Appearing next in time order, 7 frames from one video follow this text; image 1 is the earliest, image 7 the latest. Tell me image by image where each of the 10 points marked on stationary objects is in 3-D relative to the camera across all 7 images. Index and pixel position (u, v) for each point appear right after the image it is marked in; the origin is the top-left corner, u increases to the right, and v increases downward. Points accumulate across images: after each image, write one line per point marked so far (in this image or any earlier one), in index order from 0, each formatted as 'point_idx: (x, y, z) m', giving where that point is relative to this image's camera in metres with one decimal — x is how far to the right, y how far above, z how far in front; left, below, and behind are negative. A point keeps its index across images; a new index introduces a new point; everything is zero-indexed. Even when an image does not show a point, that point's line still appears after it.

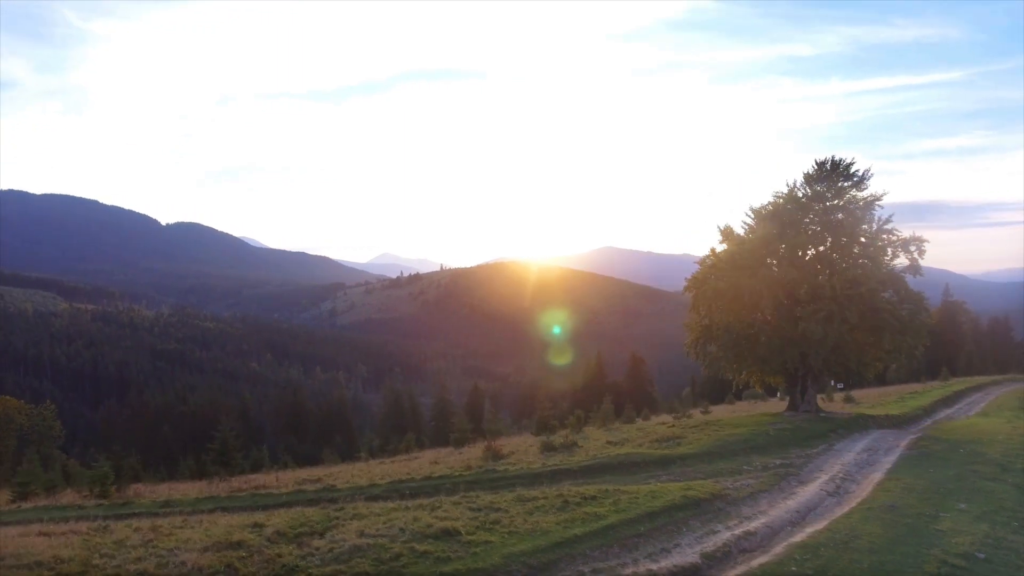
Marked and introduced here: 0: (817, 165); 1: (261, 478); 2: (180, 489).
0: (+6.2, +2.4, +14.9) m
1: (-5.0, -3.8, +14.6) m
2: (-6.0, -3.7, +13.4) m
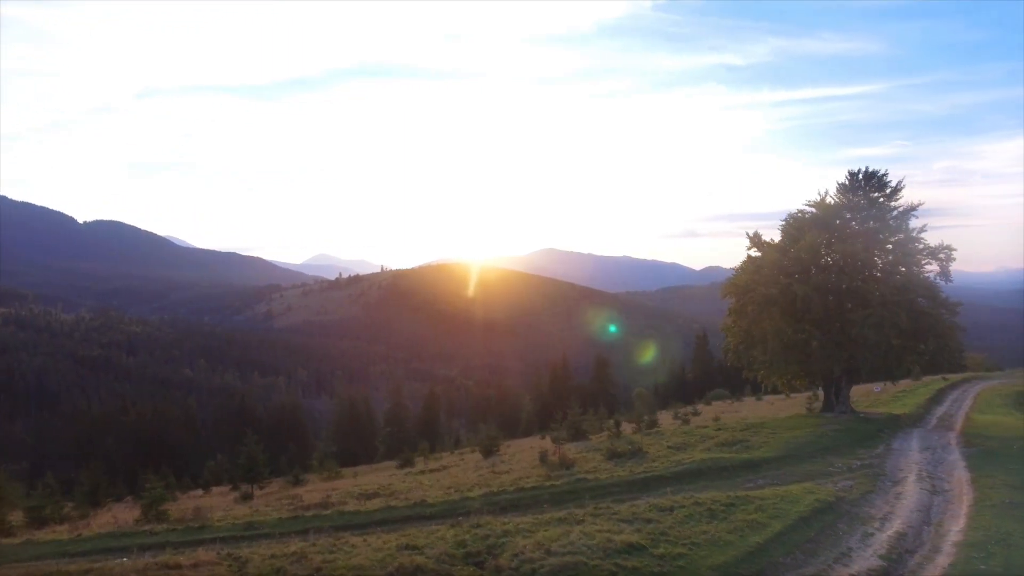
0: (+7.1, +2.3, +15.4) m
1: (-4.0, -3.9, +14.1) m
2: (-4.9, -3.8, +12.7) m
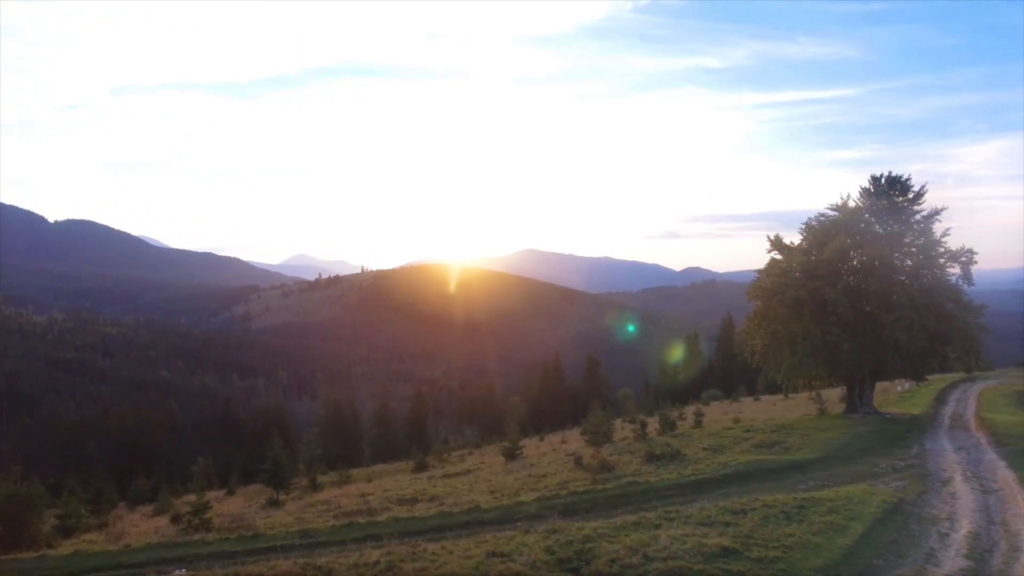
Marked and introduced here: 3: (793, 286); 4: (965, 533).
0: (+7.6, +2.2, +15.7) m
1: (-3.4, -4.0, +13.9) m
2: (-4.3, -3.8, +12.6) m
3: (+5.8, 0.0, +15.2) m
4: (+4.8, -2.6, +7.9) m
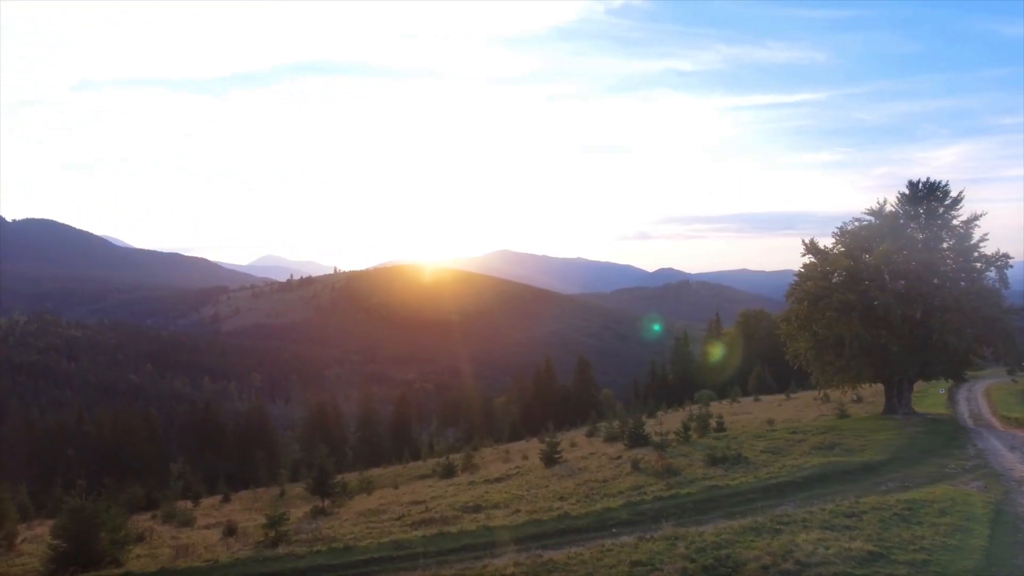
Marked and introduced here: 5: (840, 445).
0: (+8.6, +2.2, +16.0) m
1: (-2.3, -4.1, +13.7) m
2: (-3.1, -3.9, +12.3) m
3: (+6.8, 0.0, +15.4) m
4: (+6.1, -2.7, +8.1) m
5: (+5.7, -2.8, +13.0) m
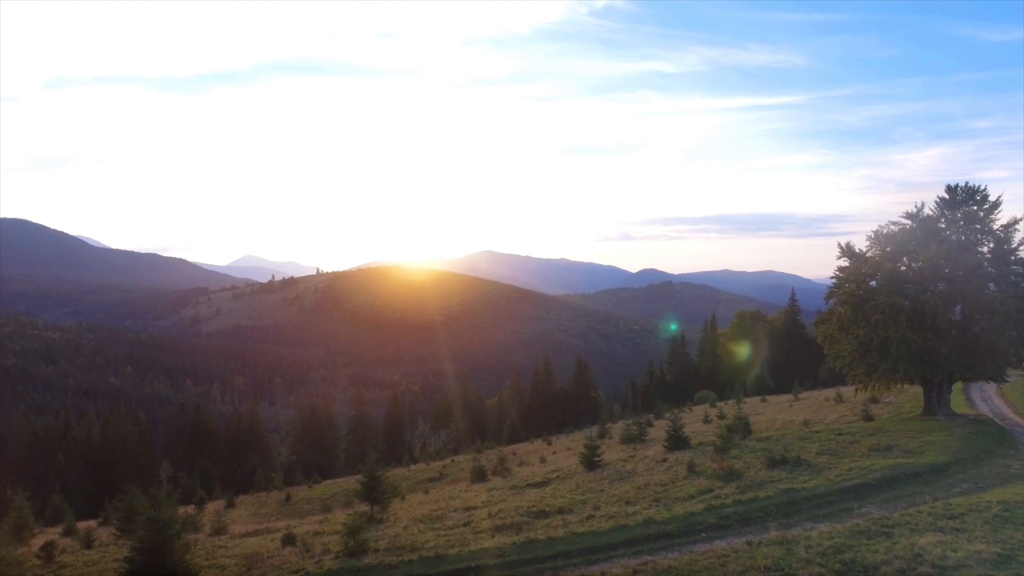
0: (+9.6, +2.1, +16.2) m
1: (-1.3, -4.1, +13.6) m
2: (-2.0, -4.0, +12.2) m
3: (+7.8, -0.1, +15.6) m
4: (+7.4, -2.7, +8.3) m
5: (+6.8, -2.8, +13.2) m
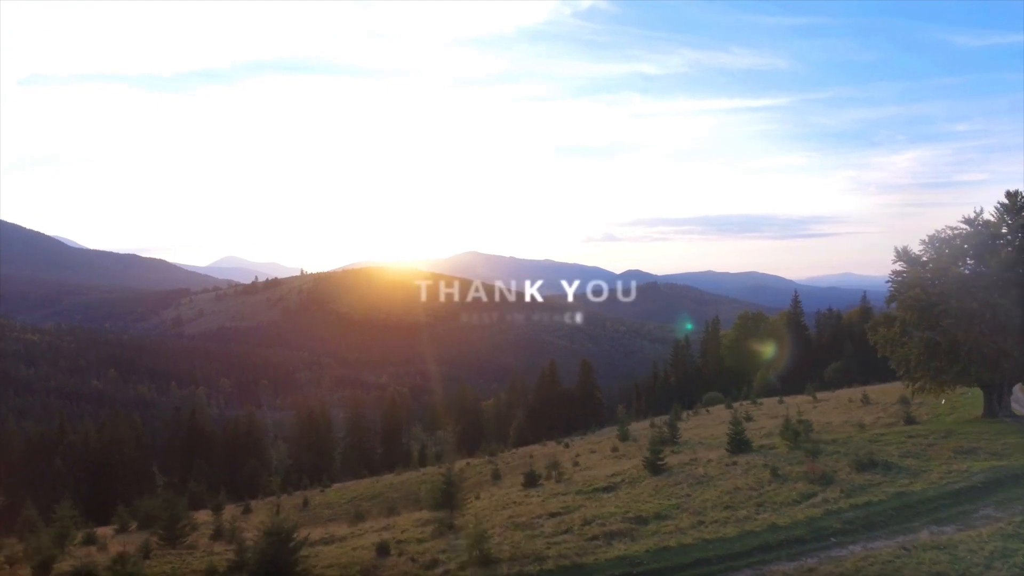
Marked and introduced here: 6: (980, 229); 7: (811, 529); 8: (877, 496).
0: (+11.1, +2.0, +16.5) m
1: (+0.3, -4.2, +13.6) m
2: (-0.4, -4.1, +12.1) m
3: (+9.3, -0.2, +15.9) m
4: (+9.2, -2.8, +8.5) m
5: (+8.4, -2.9, +13.4) m
6: (+10.4, +1.3, +16.4) m
7: (+4.0, -3.3, +10.1) m
8: (+5.5, -3.2, +11.3) m
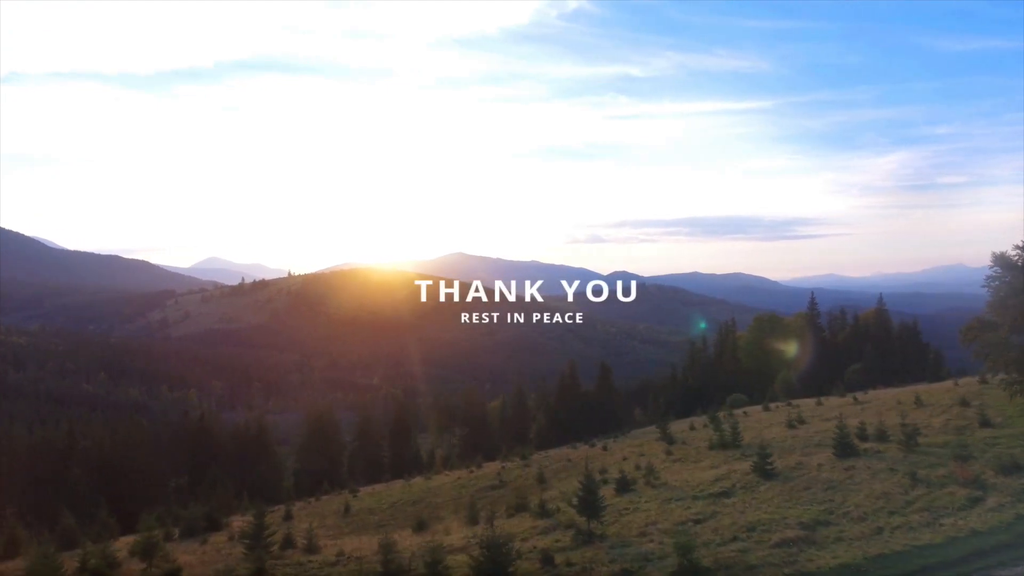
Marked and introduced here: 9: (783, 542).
0: (+13.7, +1.9, +17.0) m
1: (+3.1, -4.4, +13.6) m
2: (+2.4, -4.2, +12.1) m
3: (+11.9, -0.3, +16.3) m
4: (+12.1, -3.0, +8.9) m
5: (+11.2, -3.1, +13.8) m
6: (+13.0, +1.2, +16.8) m
7: (+6.9, -3.4, +10.3) m
8: (+8.3, -3.3, +11.6) m
9: (+4.0, -3.9, +11.4) m
